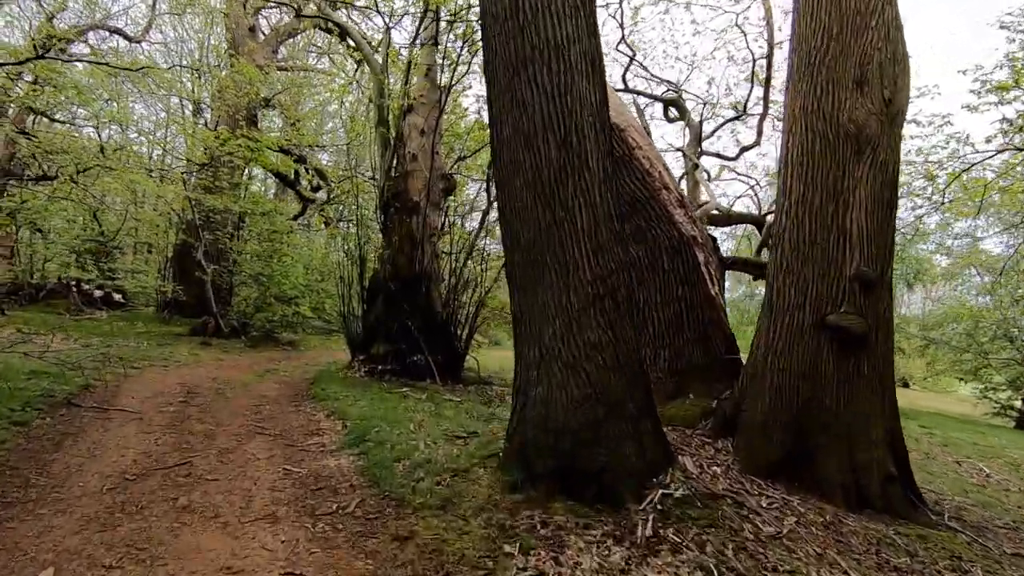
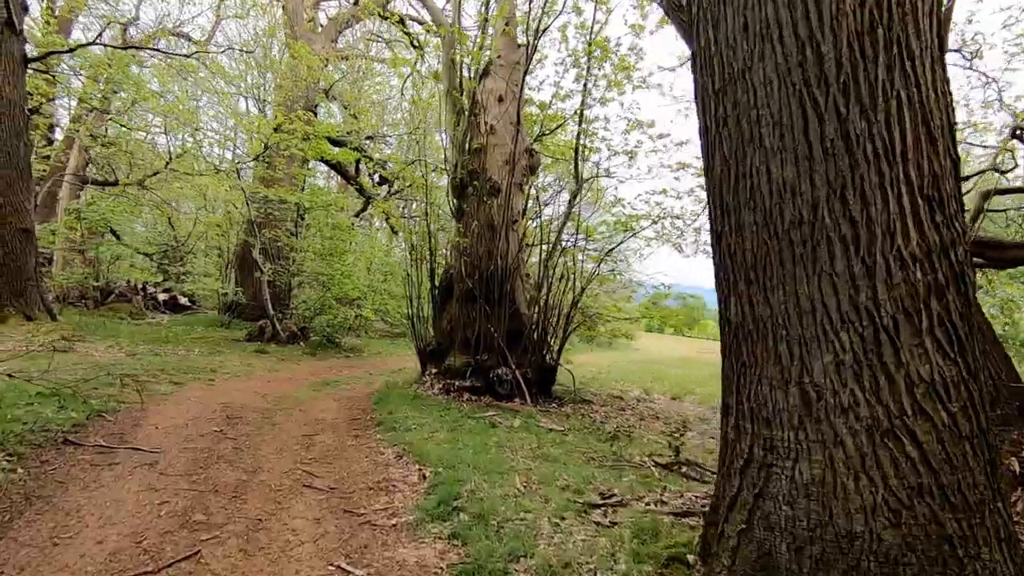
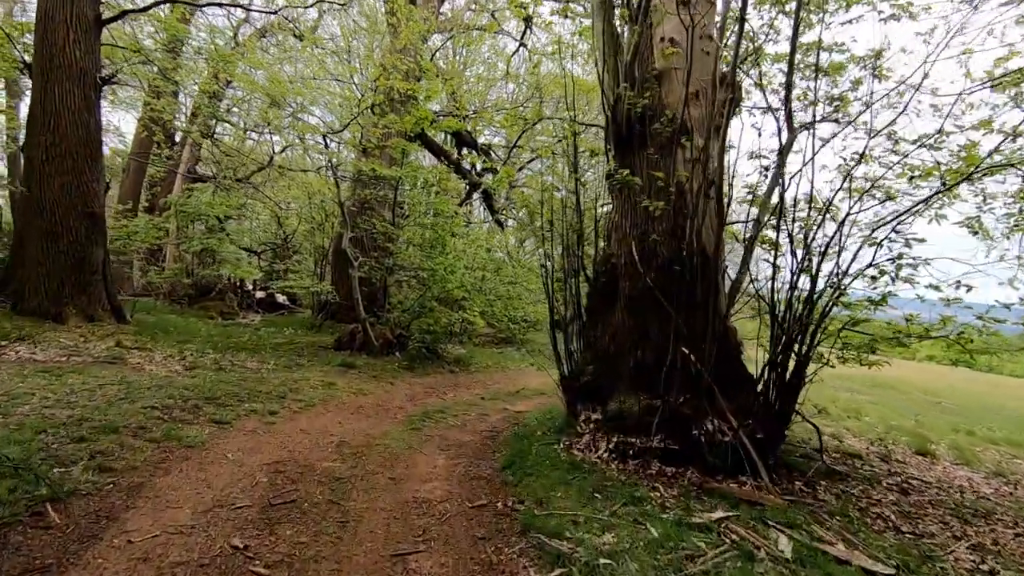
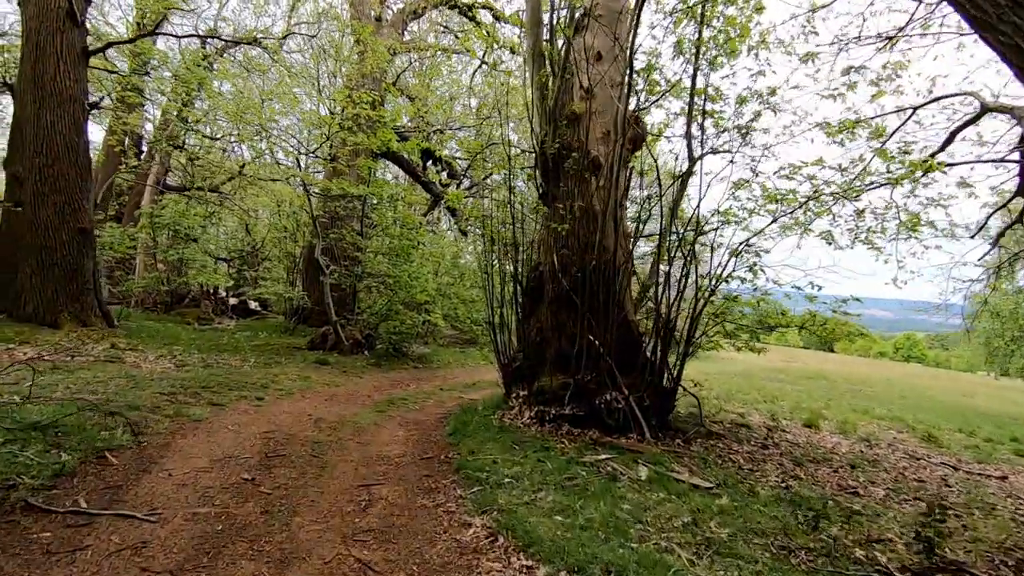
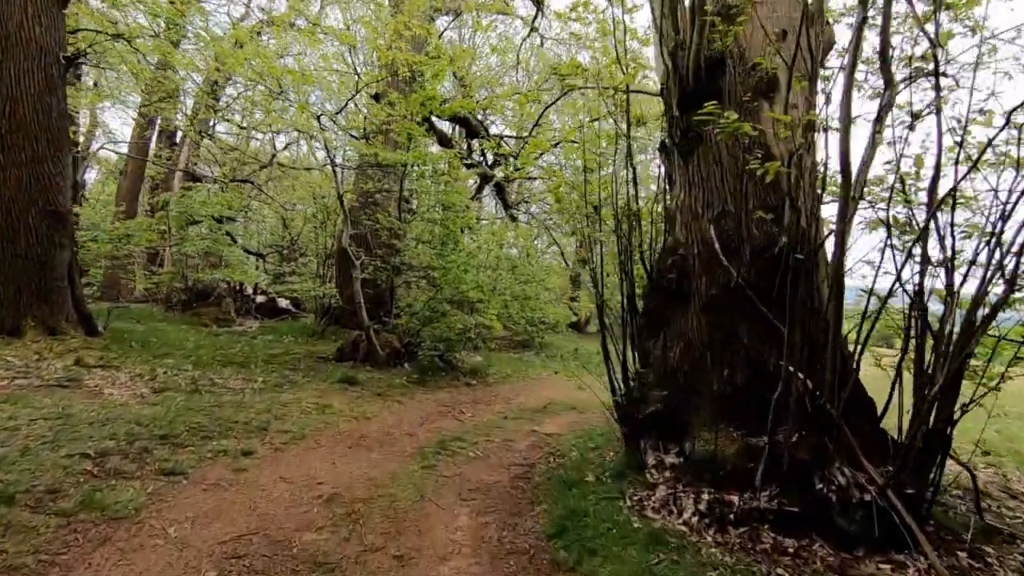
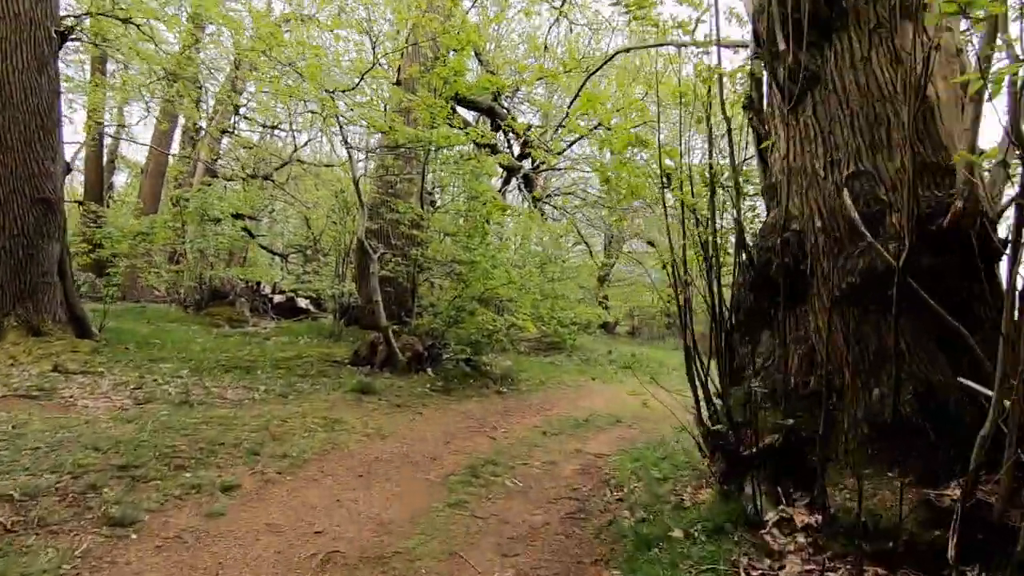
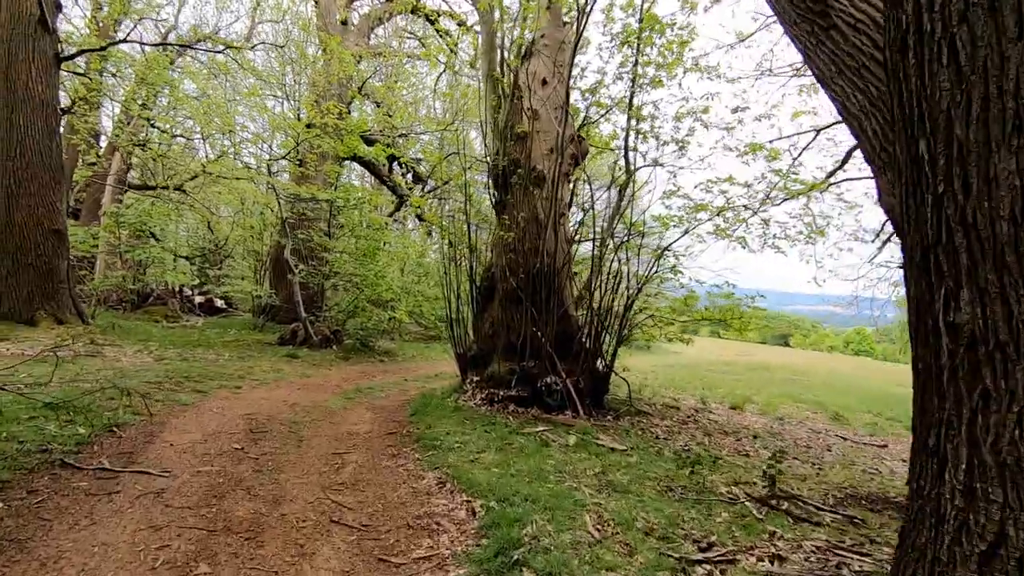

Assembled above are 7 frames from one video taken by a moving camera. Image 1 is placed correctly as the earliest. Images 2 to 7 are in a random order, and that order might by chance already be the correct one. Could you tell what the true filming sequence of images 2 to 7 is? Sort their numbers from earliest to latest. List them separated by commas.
2, 7, 4, 3, 5, 6
